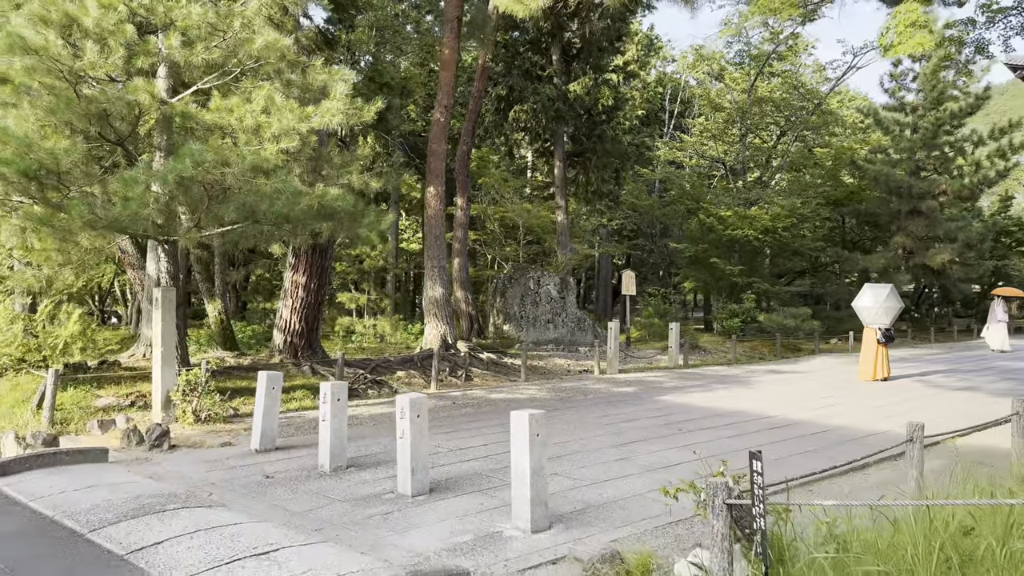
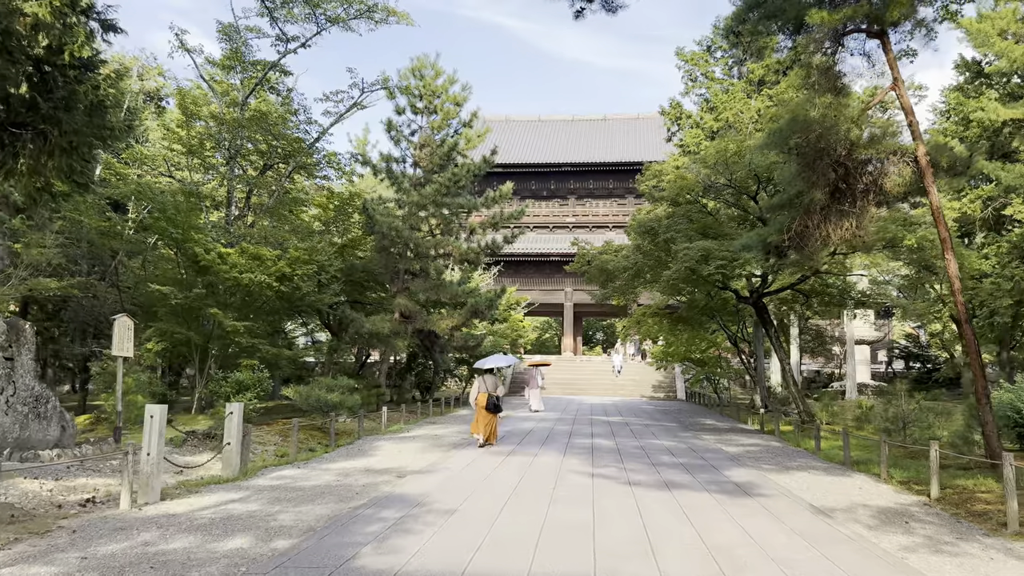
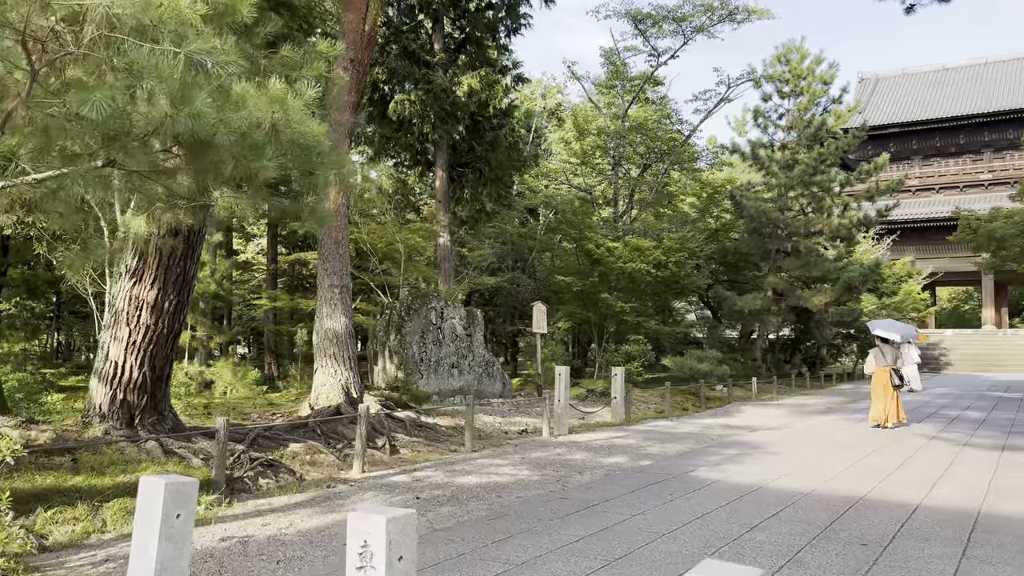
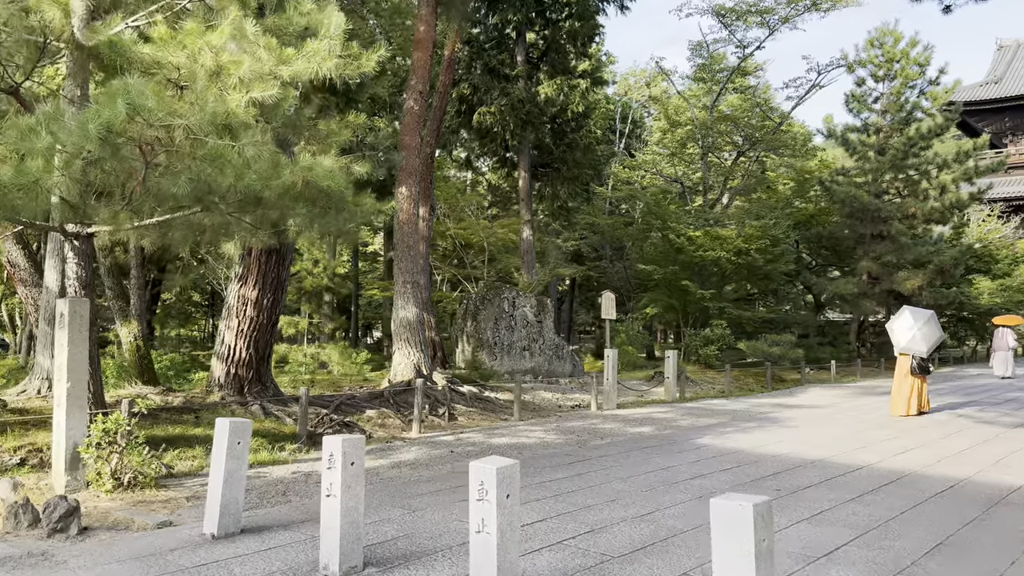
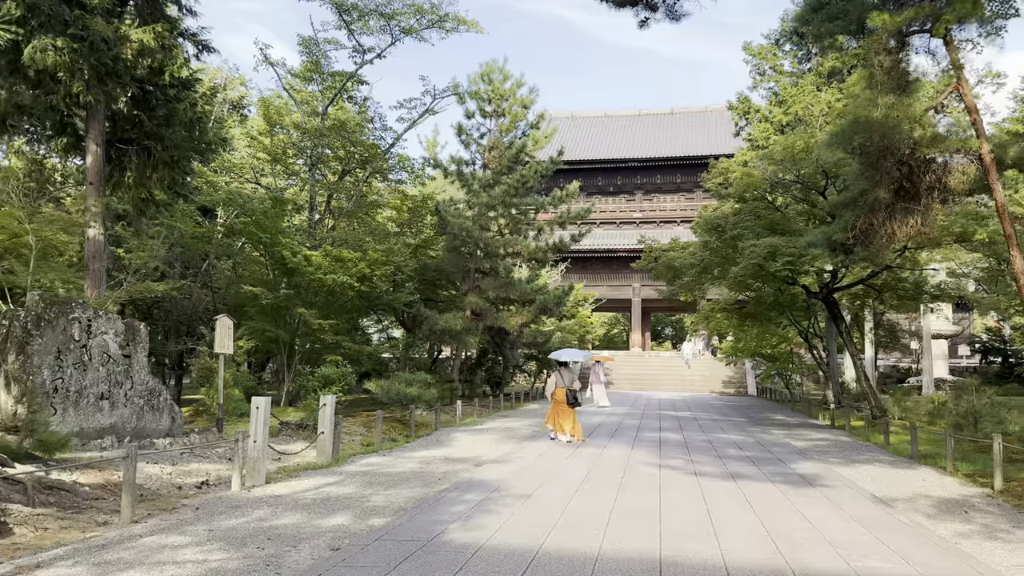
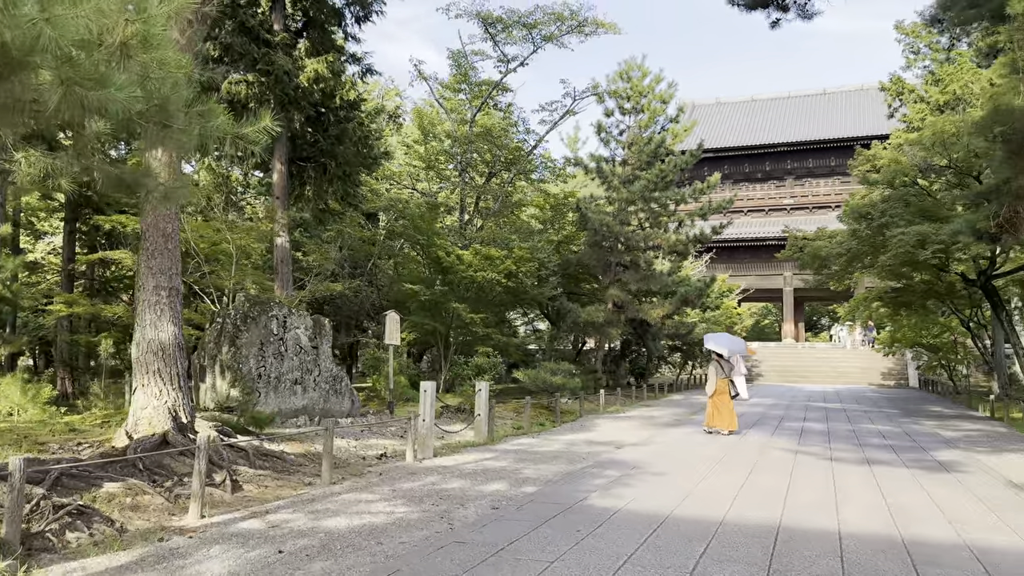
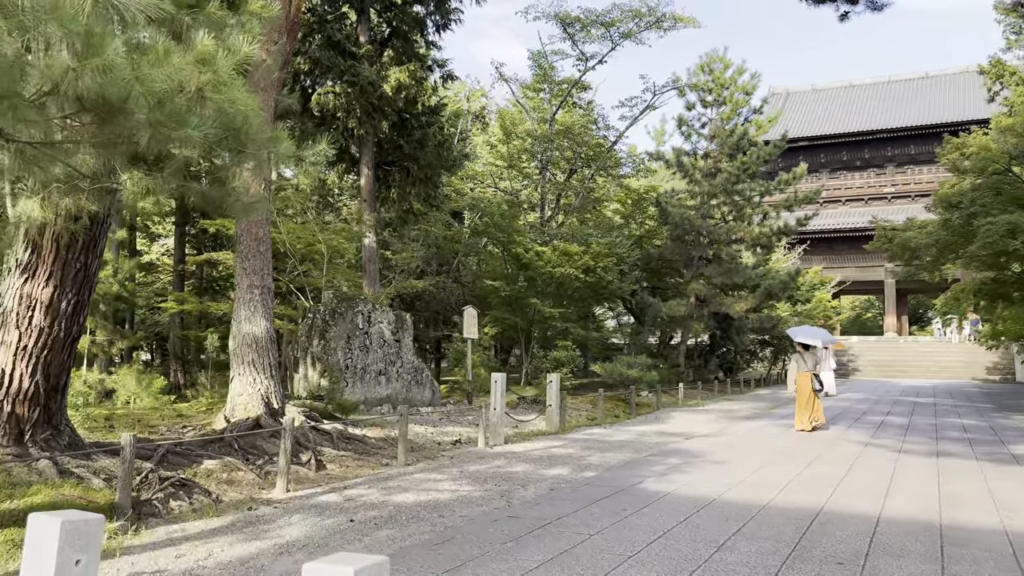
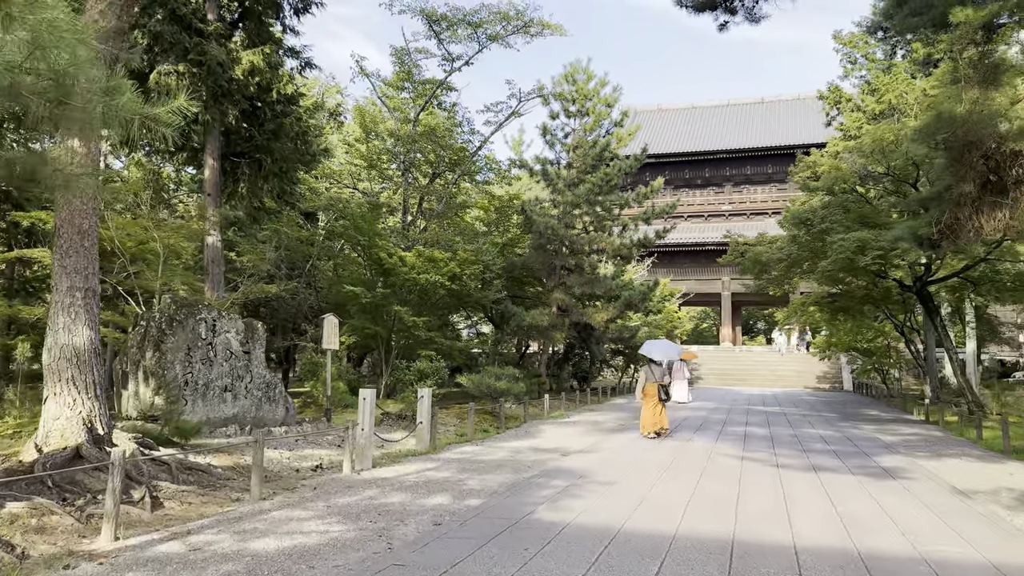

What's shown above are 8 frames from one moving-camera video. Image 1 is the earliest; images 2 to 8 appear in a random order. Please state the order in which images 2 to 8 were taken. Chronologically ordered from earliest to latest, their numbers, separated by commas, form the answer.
4, 3, 7, 6, 8, 5, 2
